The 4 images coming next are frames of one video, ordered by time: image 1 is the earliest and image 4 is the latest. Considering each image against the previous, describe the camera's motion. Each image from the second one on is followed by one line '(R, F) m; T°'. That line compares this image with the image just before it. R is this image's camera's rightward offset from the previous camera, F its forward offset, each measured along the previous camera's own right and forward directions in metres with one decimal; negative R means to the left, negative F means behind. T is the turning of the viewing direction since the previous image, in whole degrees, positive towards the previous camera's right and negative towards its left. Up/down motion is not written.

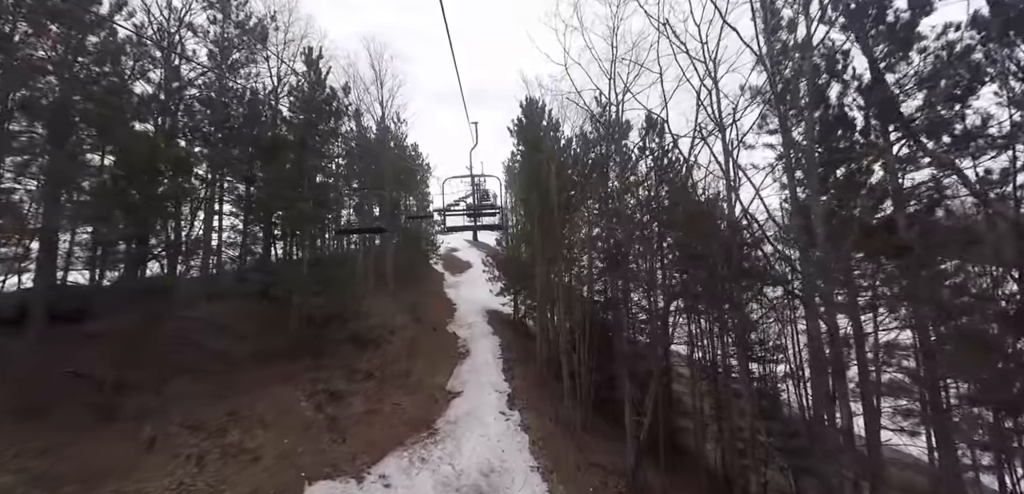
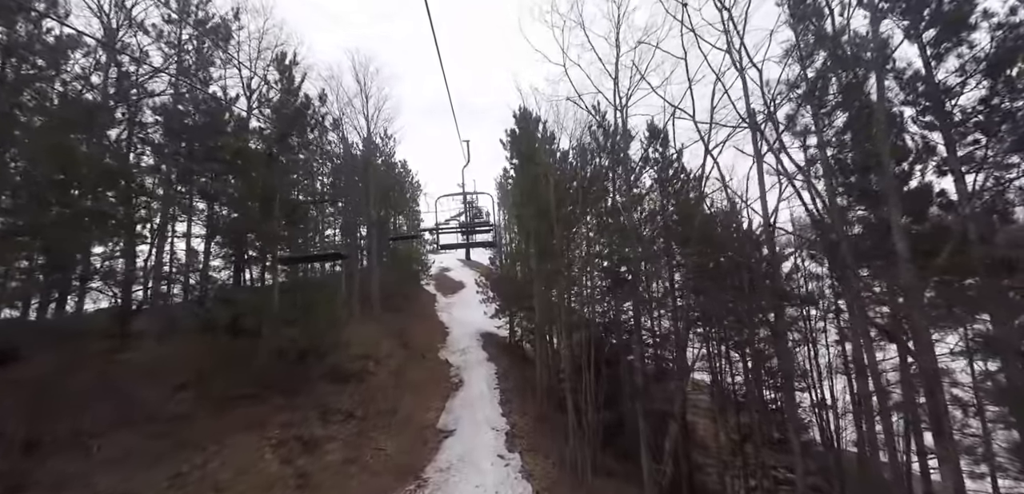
(-0.1, +1.3) m; +1°
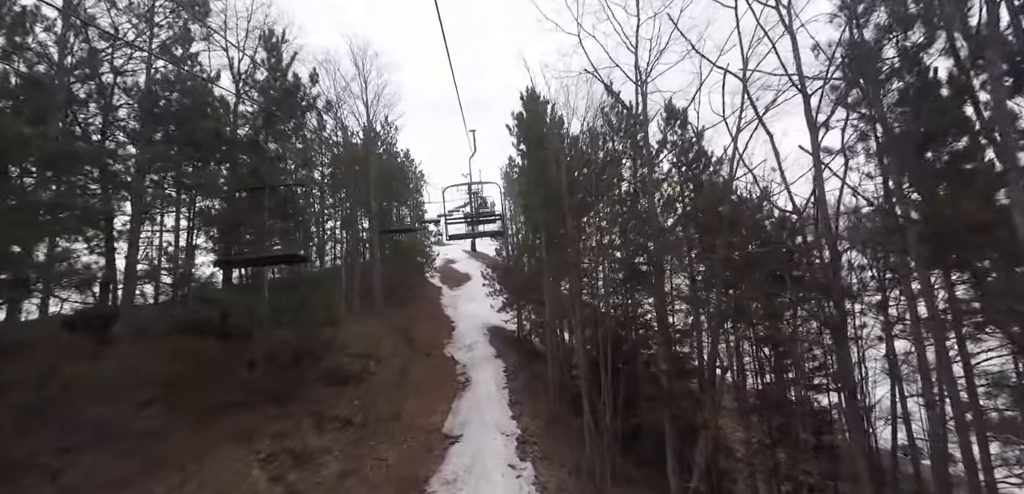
(-0.1, +0.9) m; -1°
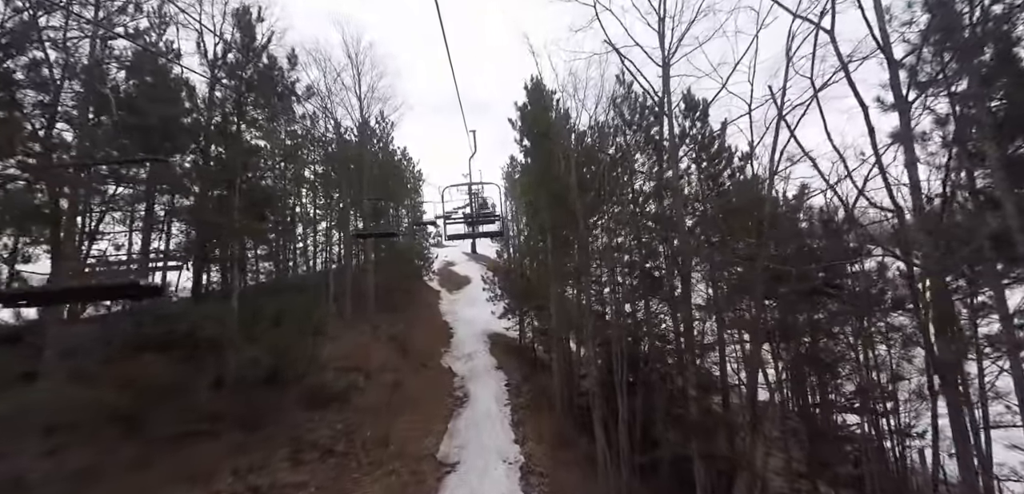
(-0.1, +1.3) m; 0°
